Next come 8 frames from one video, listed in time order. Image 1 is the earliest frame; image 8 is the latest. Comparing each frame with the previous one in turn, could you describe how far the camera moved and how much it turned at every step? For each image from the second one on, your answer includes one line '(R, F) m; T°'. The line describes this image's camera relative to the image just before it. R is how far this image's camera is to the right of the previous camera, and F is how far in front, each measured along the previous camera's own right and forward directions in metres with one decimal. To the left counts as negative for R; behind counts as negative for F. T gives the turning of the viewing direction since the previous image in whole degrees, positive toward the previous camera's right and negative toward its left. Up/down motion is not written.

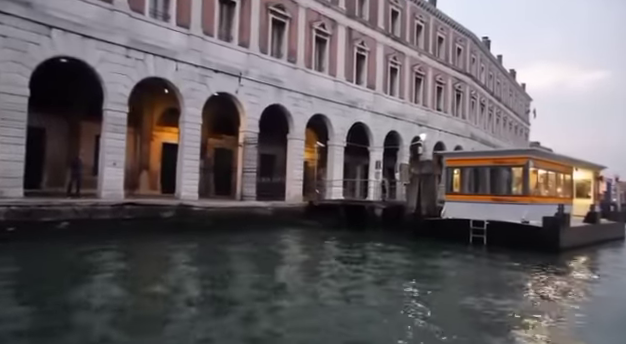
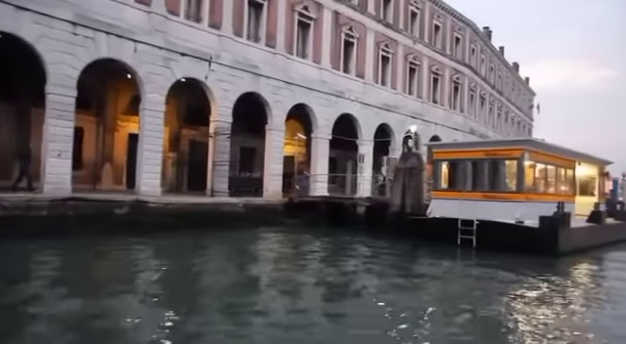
(+1.0, +1.6) m; -1°
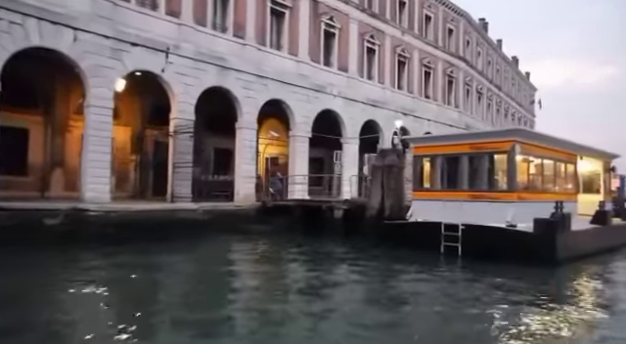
(+1.1, +1.7) m; -1°
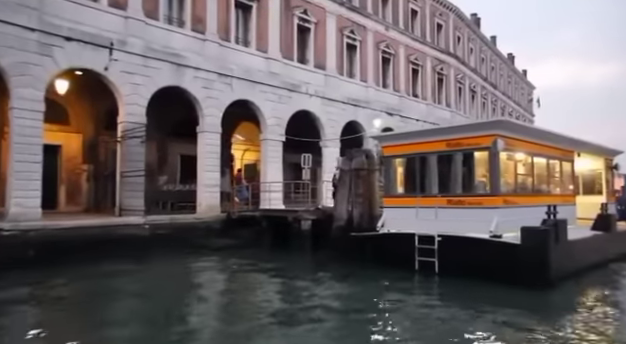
(+1.1, +1.7) m; 0°
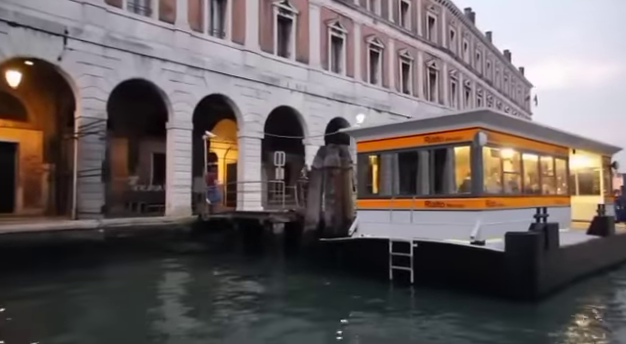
(+0.7, +1.1) m; 0°
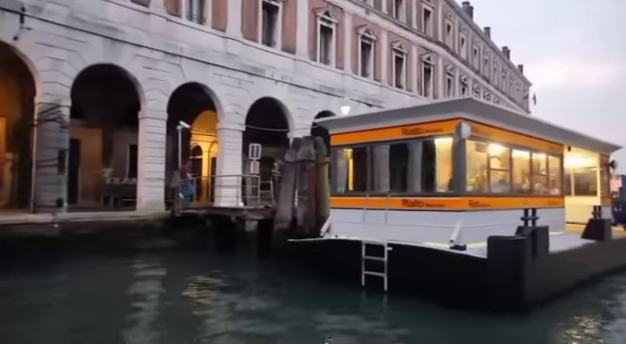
(+0.6, +0.9) m; 0°
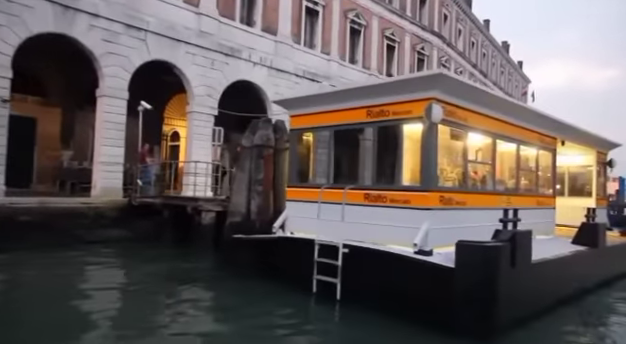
(+0.7, +1.2) m; 0°
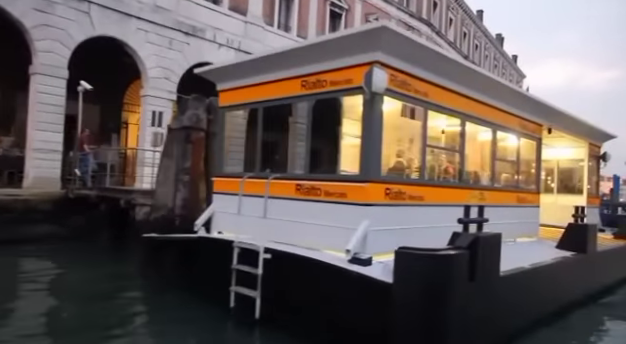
(+0.9, +1.4) m; 0°
